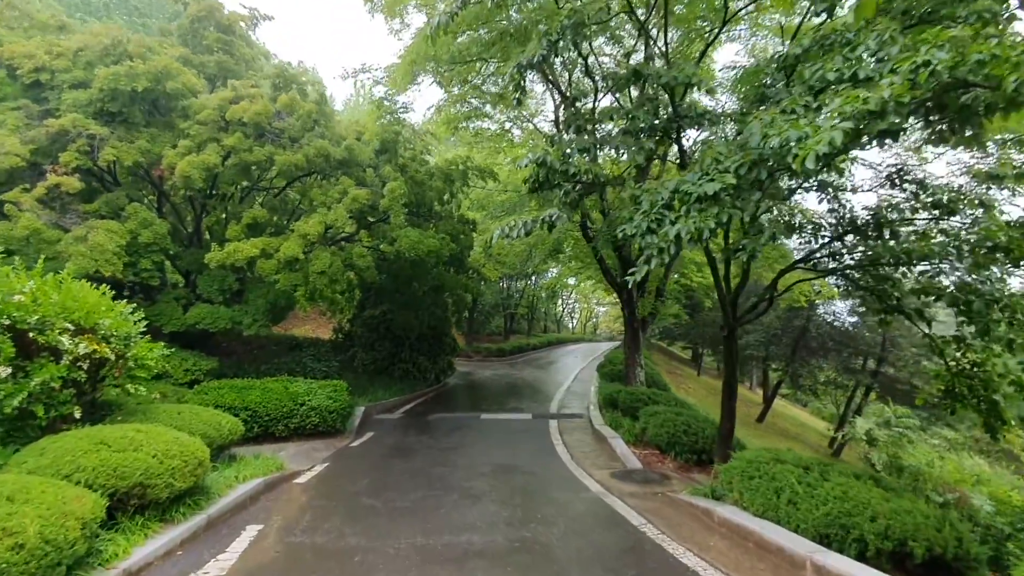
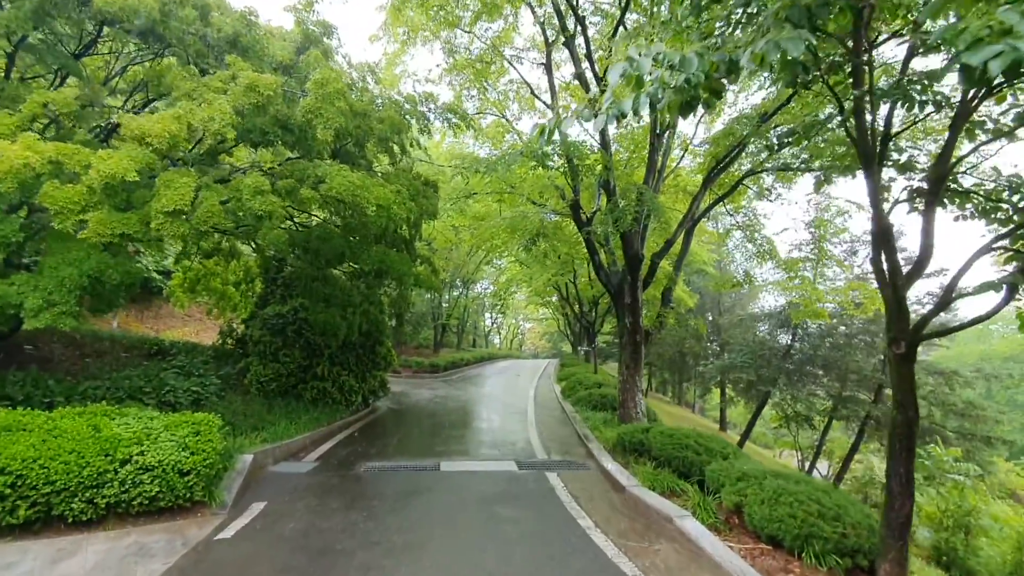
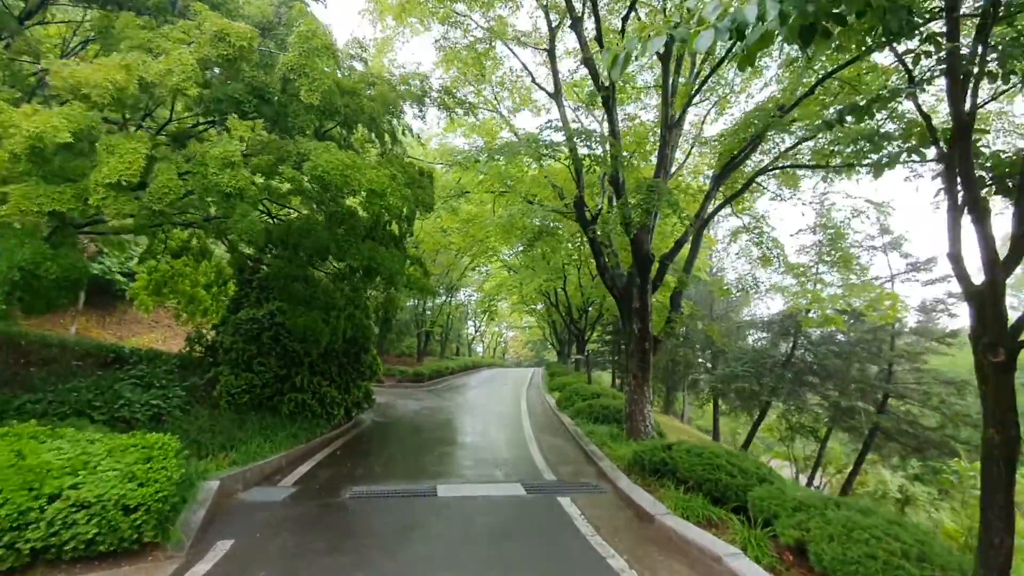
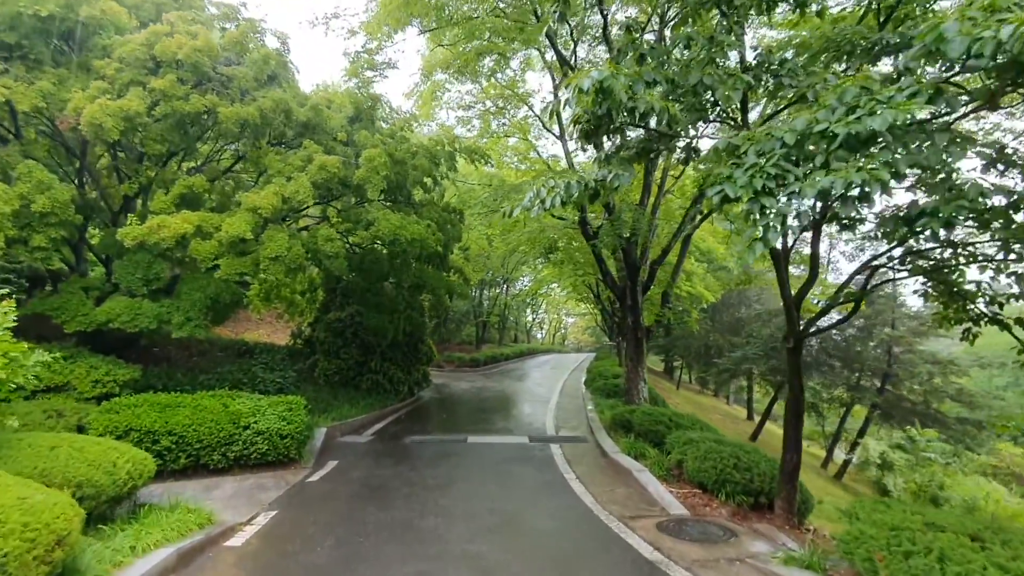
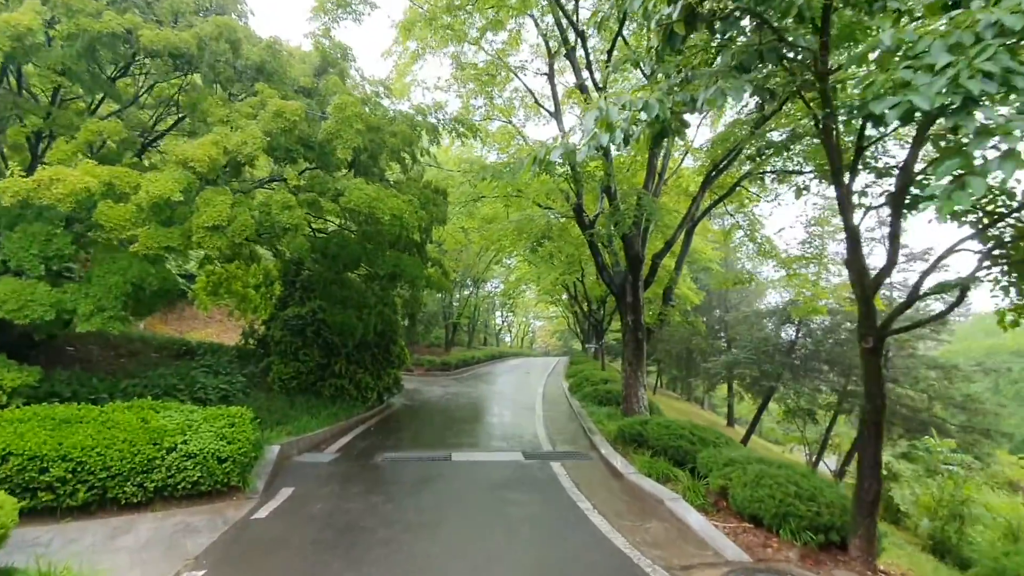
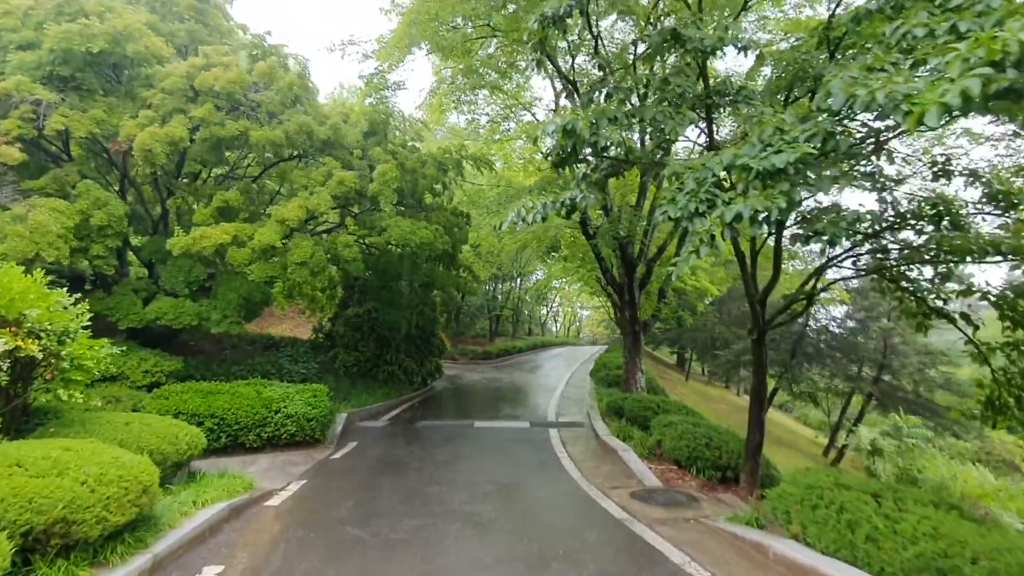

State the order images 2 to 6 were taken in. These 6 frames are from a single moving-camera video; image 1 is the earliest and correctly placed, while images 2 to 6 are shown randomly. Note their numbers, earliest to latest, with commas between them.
6, 4, 5, 2, 3
